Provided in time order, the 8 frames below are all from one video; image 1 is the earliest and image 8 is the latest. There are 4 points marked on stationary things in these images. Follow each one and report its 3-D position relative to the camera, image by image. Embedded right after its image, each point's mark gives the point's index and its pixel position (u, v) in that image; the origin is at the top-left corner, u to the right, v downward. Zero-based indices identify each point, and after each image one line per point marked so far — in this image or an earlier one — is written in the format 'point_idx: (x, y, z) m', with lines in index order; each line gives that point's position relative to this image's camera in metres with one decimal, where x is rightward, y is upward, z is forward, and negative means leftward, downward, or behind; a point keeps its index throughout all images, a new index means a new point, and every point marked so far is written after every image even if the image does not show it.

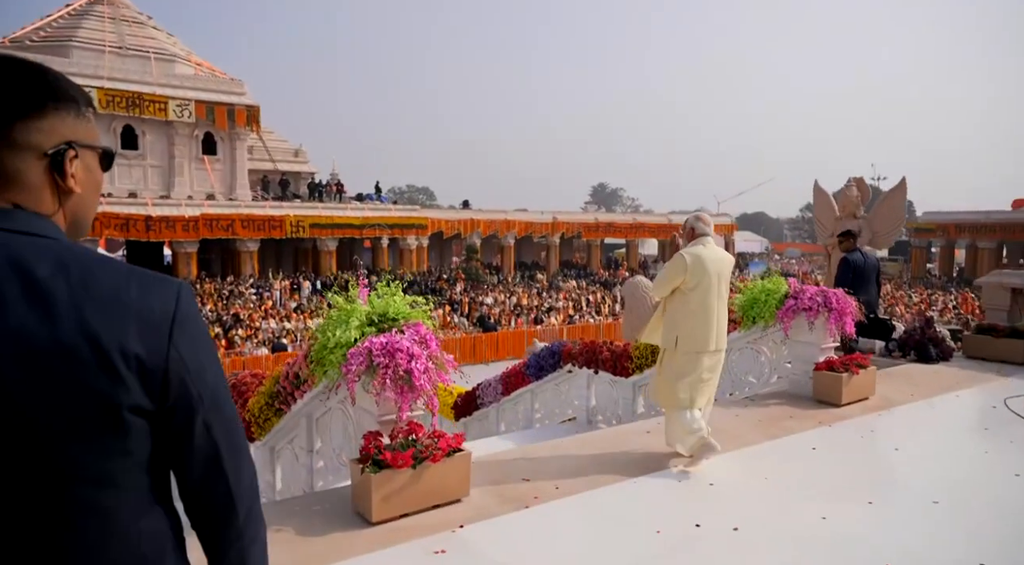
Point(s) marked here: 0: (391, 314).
0: (-0.8, -0.2, +4.6) m
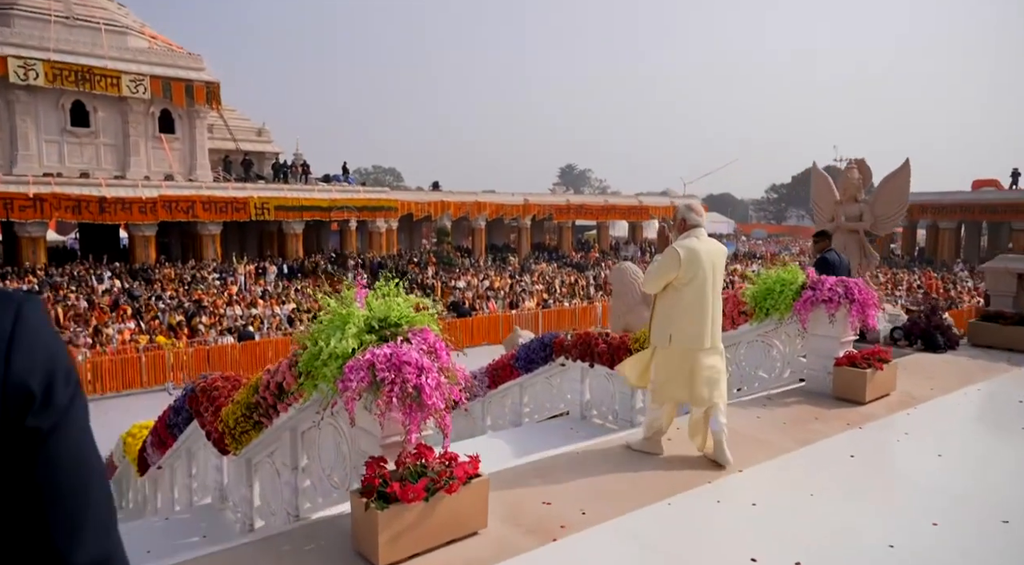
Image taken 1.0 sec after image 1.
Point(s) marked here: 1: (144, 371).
0: (-0.7, -0.2, +4.0) m
1: (-8.1, -1.9, +14.7) m
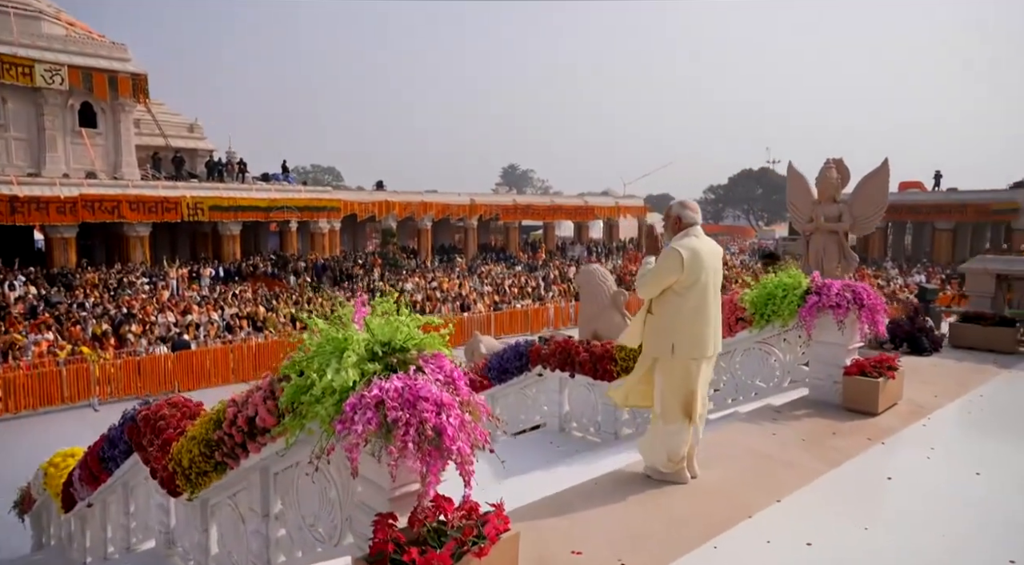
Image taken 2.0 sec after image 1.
0: (-0.5, -0.3, +3.3) m
1: (-8.8, -2.1, +13.3) m
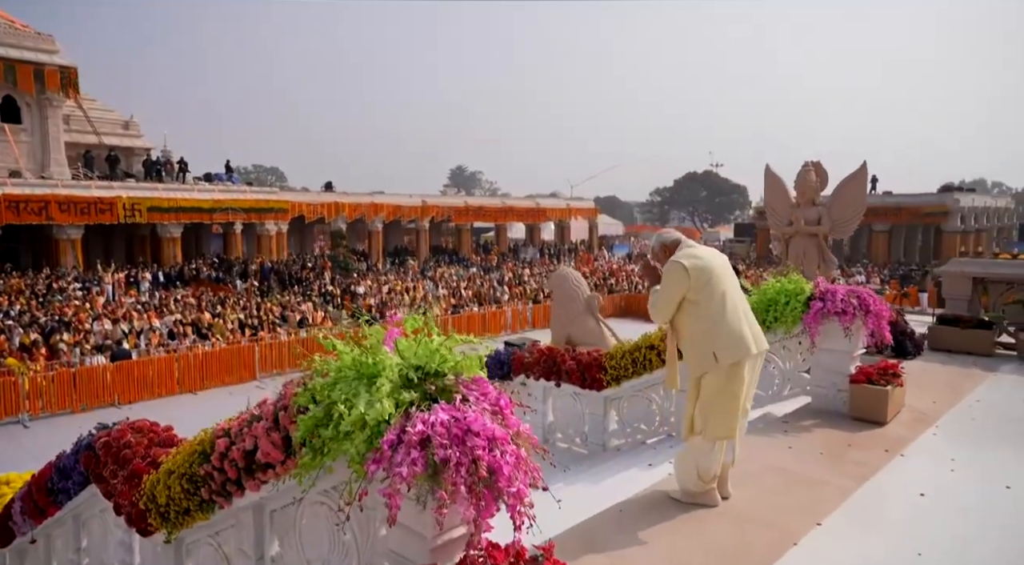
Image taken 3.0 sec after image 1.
0: (-0.3, -0.4, +2.9) m
1: (-9.3, -2.2, +12.2) m
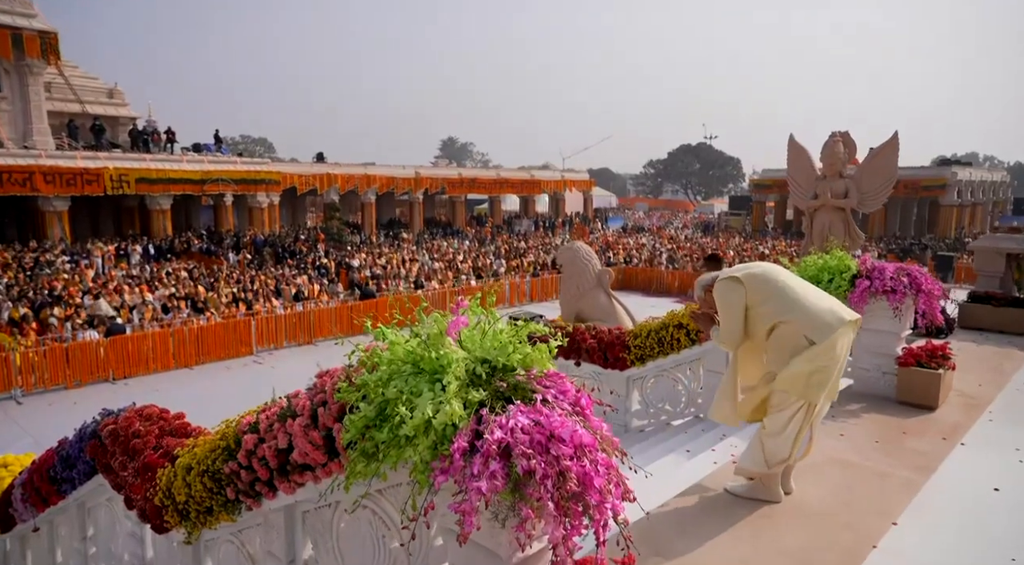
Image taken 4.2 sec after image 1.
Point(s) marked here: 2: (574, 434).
0: (0.0, -0.3, +2.5) m
1: (-9.2, -1.8, +11.8) m
2: (+0.2, -0.5, +2.2) m
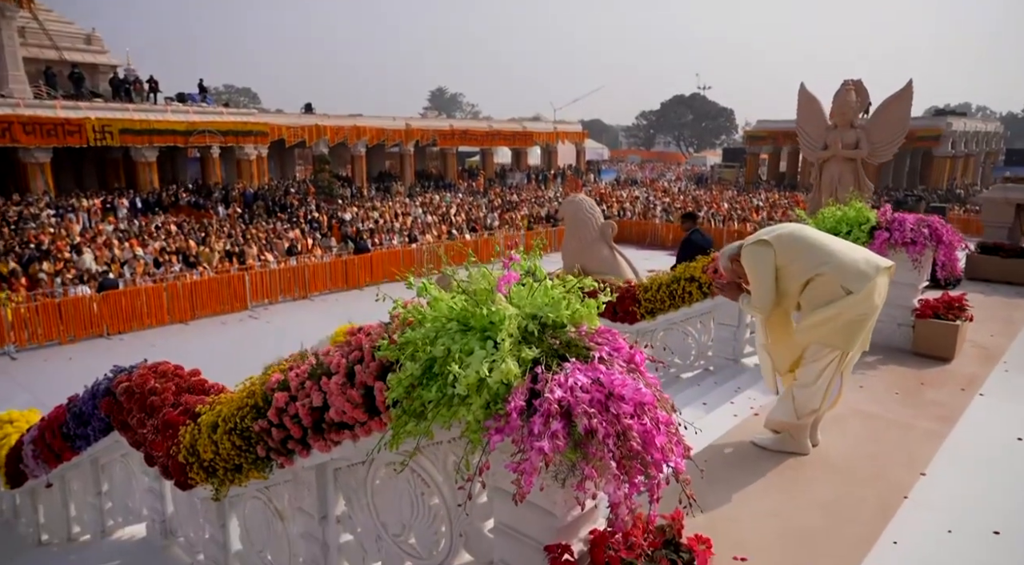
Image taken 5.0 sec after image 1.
0: (+0.2, -0.1, +2.4) m
1: (-9.1, -1.0, +11.6) m
2: (+0.4, -0.4, +2.2) m
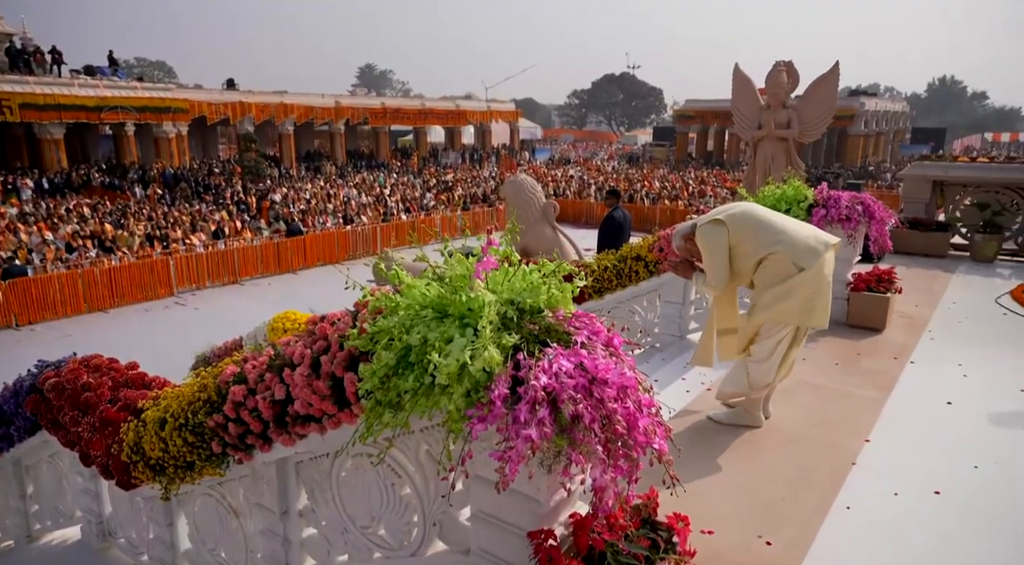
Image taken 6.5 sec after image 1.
0: (+0.1, -0.1, +2.4) m
1: (-10.0, -0.8, +10.7) m
2: (+0.3, -0.3, +2.2) m
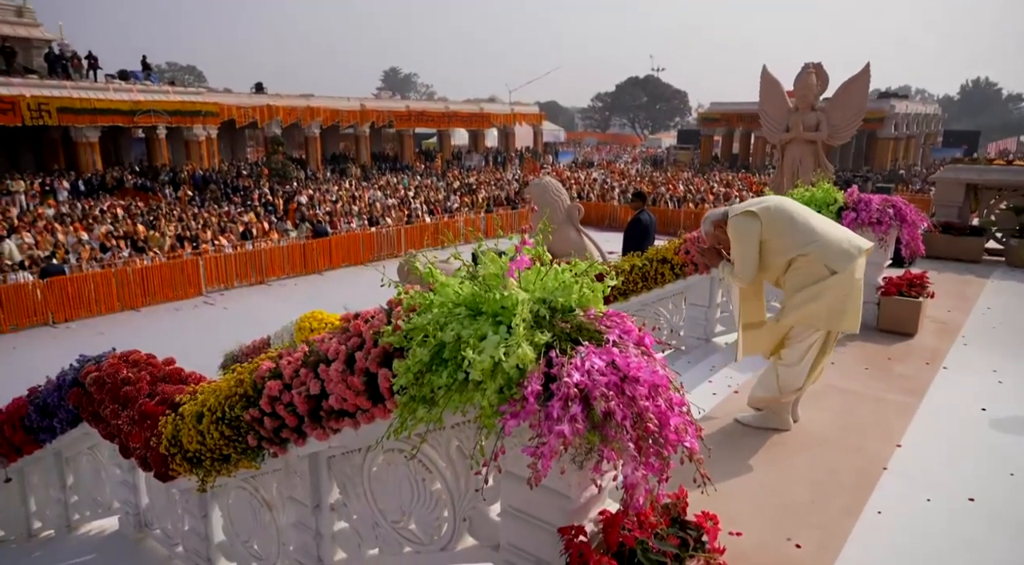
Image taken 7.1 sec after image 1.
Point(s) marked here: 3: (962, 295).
0: (+0.2, -0.1, +2.4) m
1: (-9.6, -0.8, +11.0) m
2: (+0.5, -0.3, +2.2) m
3: (+4.9, -0.1, +7.3) m
